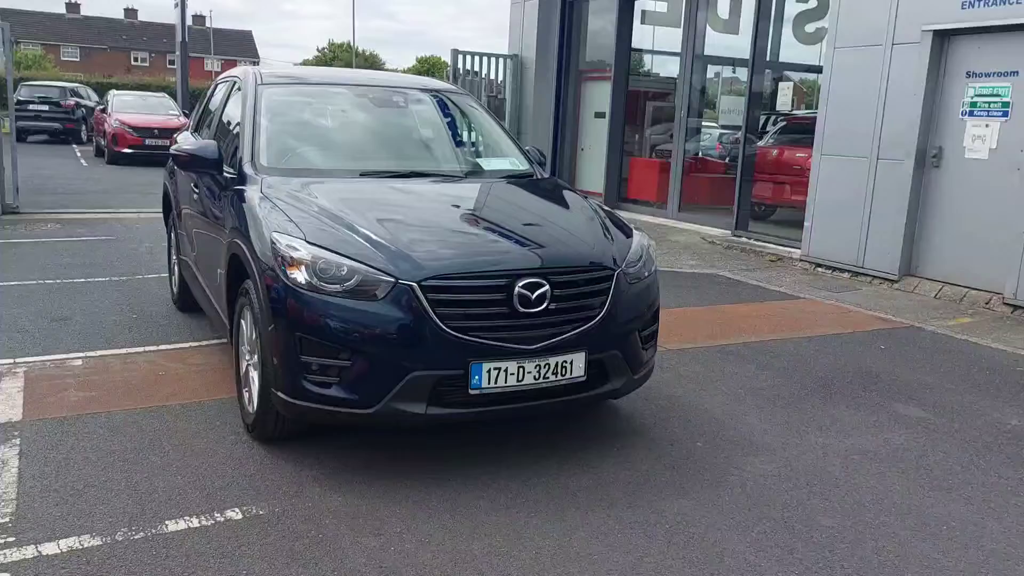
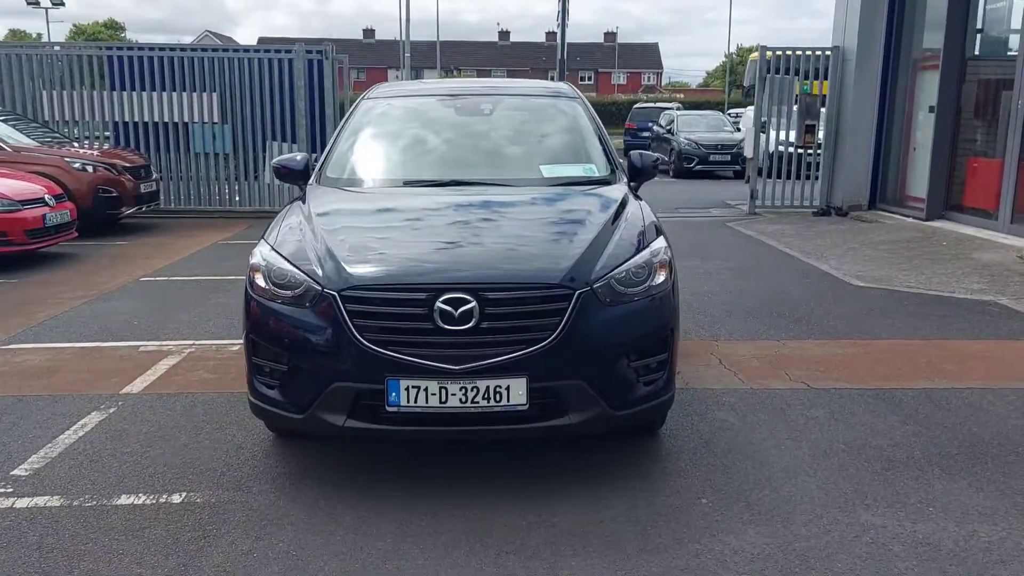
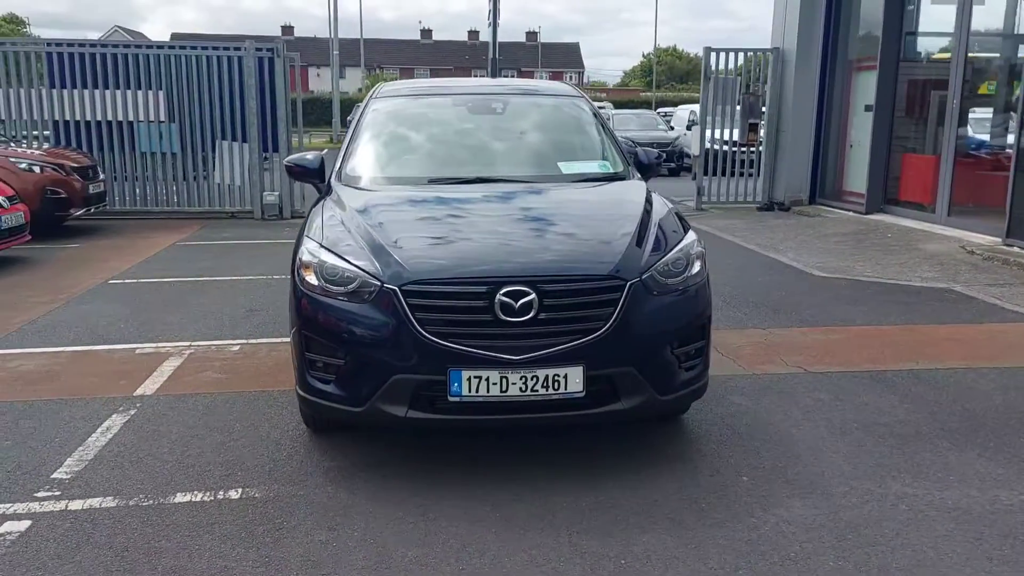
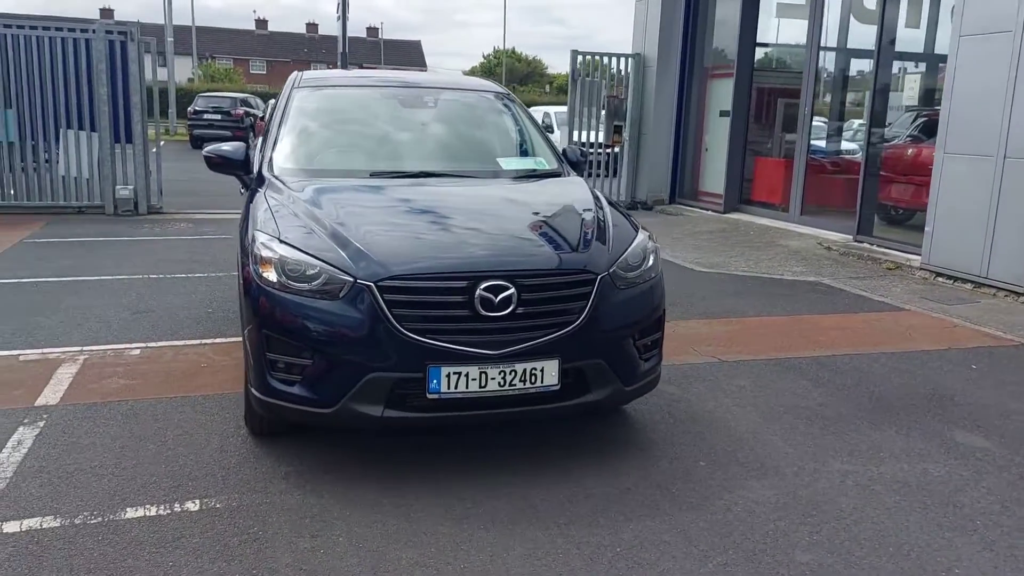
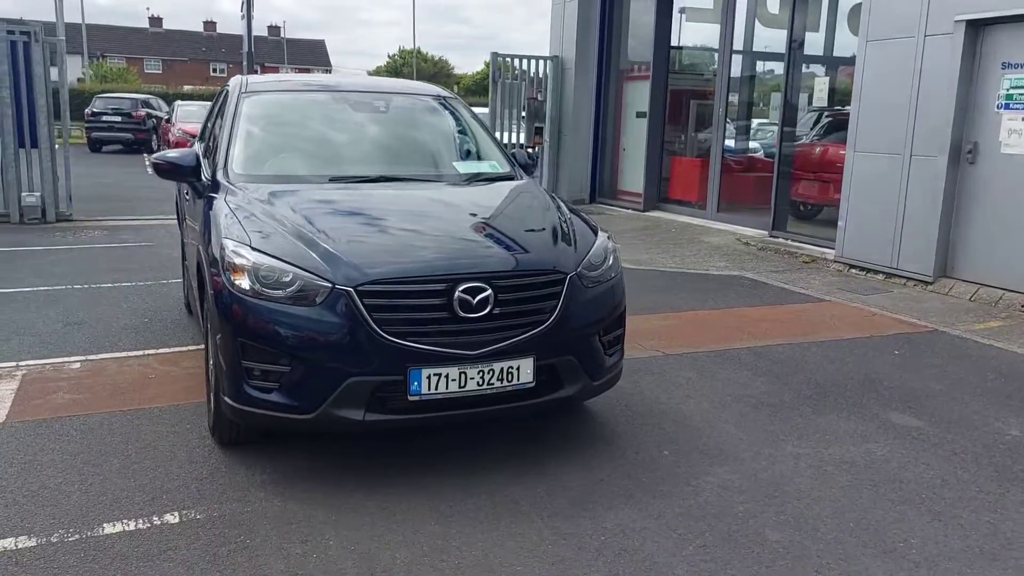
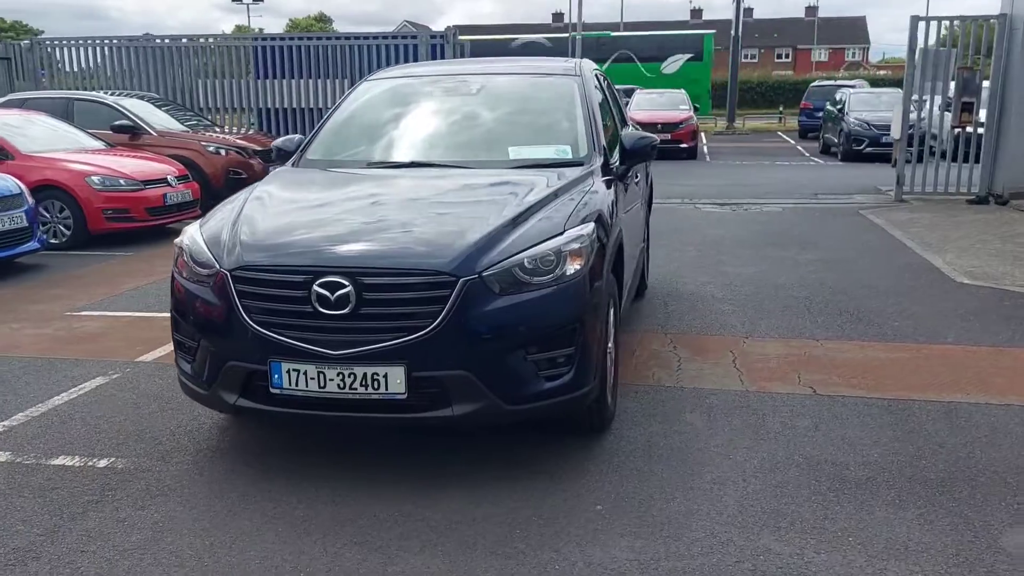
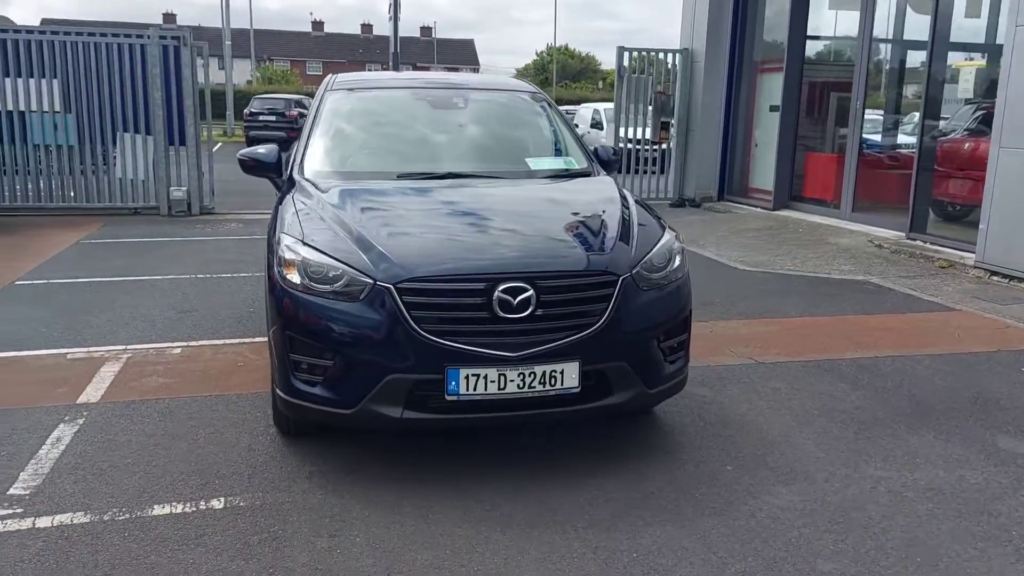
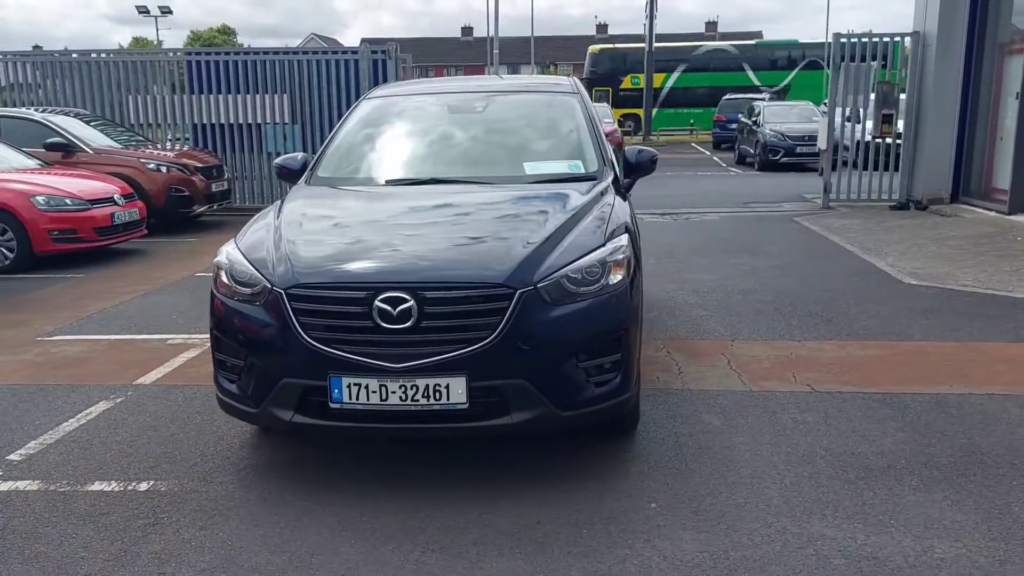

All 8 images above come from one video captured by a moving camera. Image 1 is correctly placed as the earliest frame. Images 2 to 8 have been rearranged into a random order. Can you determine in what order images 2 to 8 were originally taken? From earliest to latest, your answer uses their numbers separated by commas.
5, 4, 7, 3, 2, 8, 6
